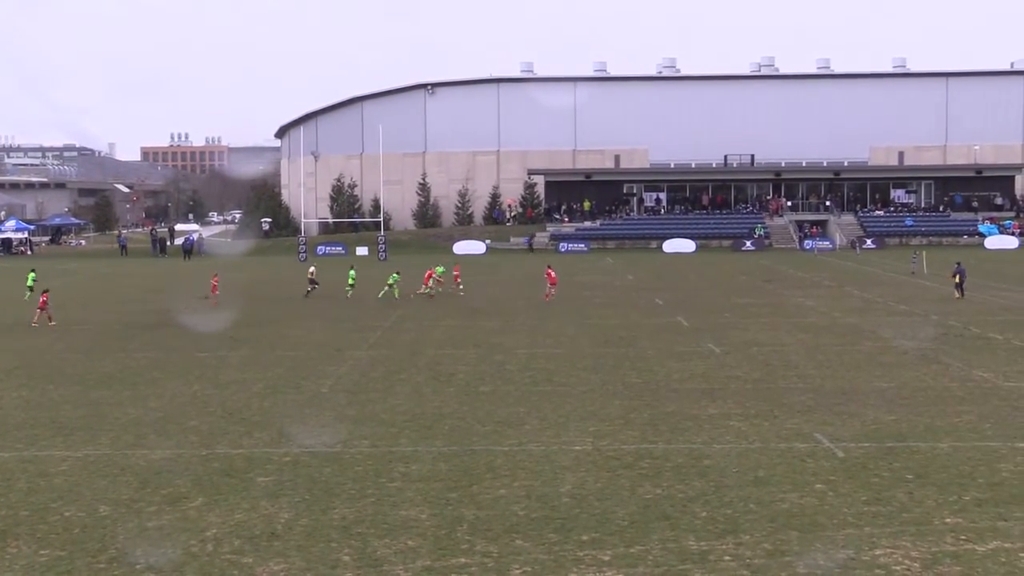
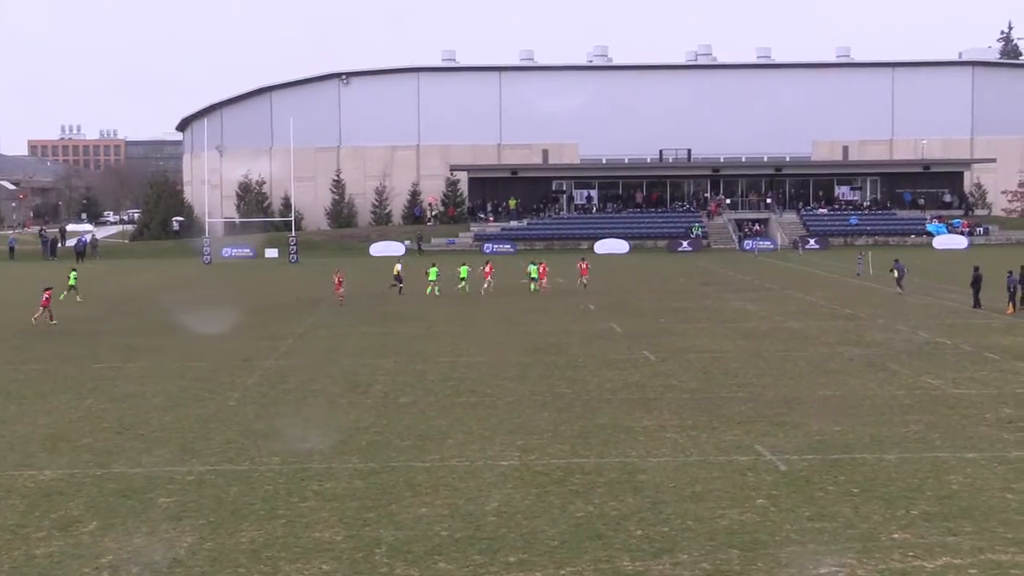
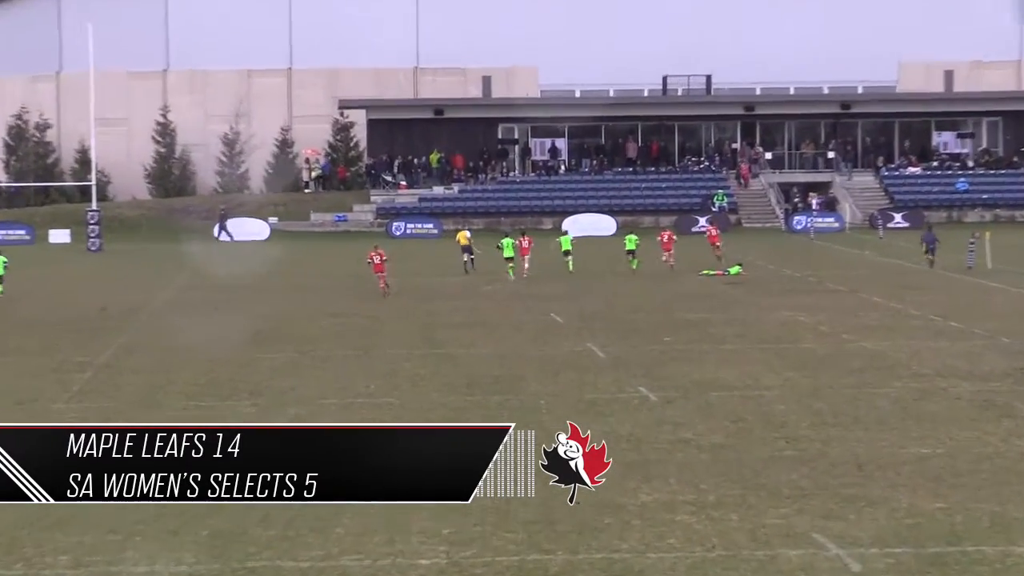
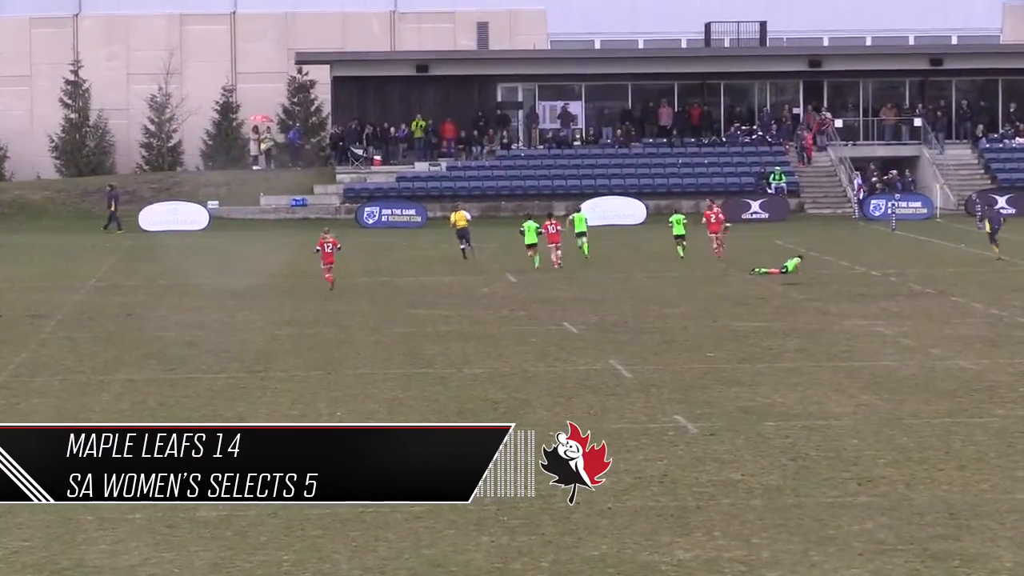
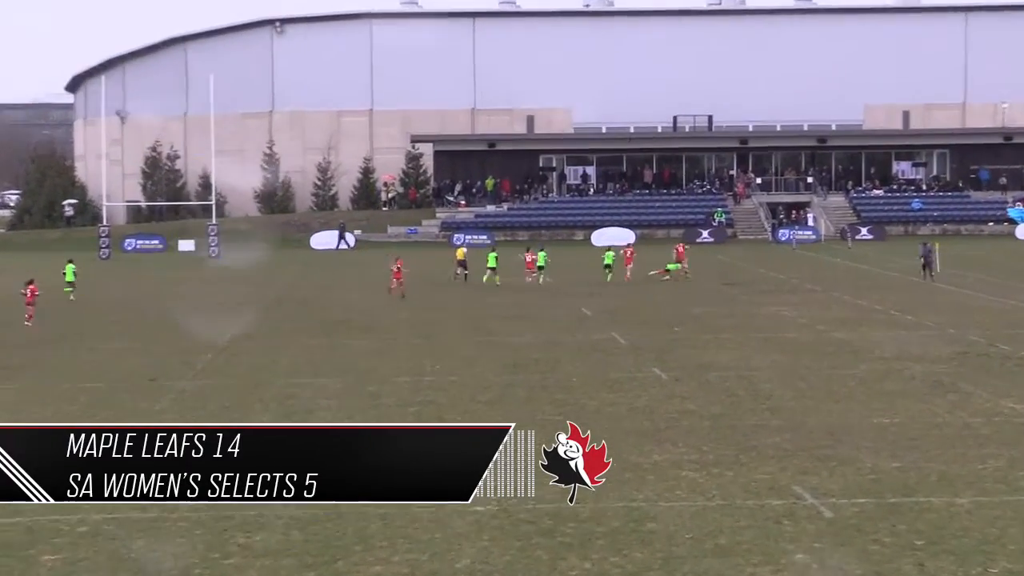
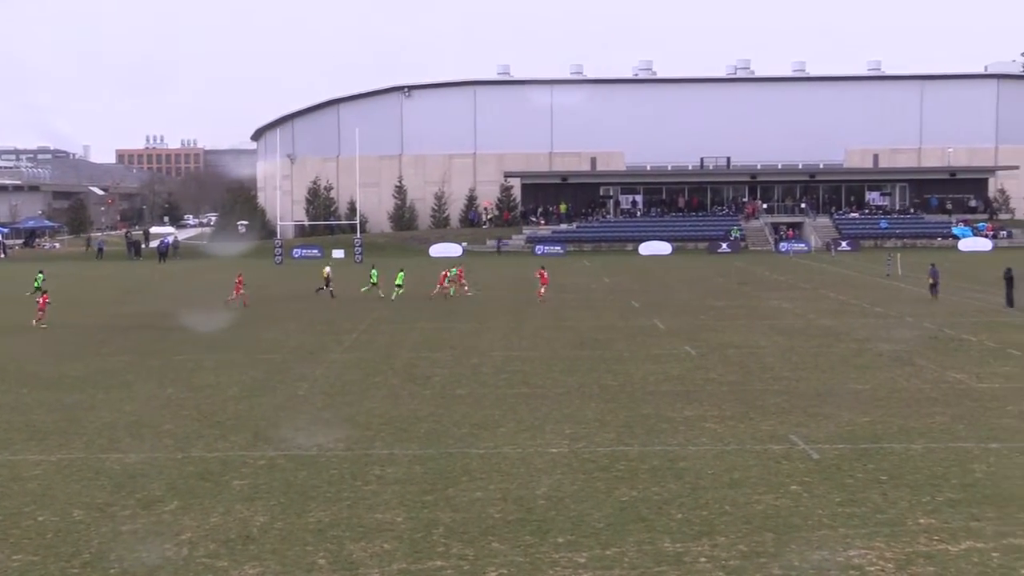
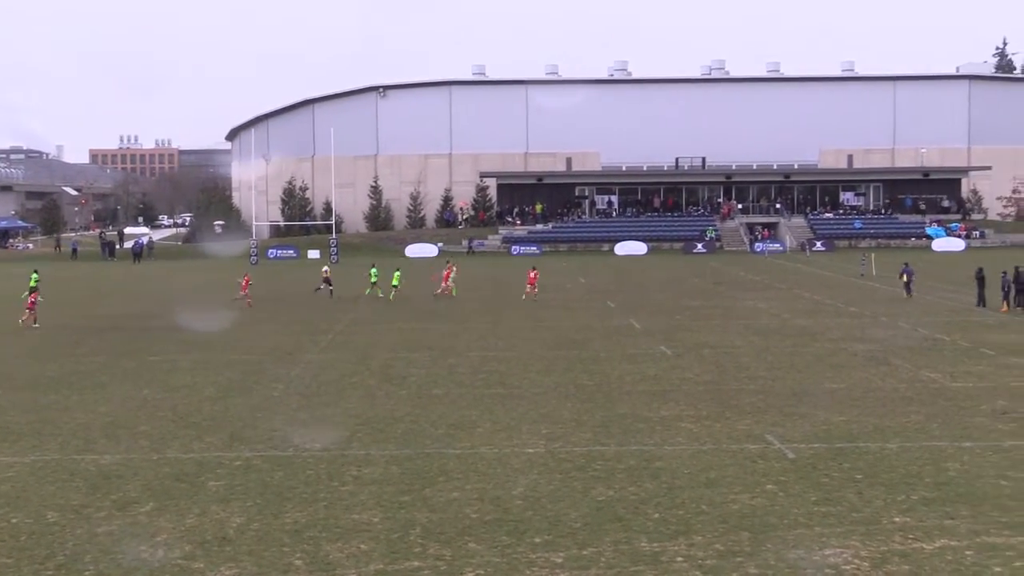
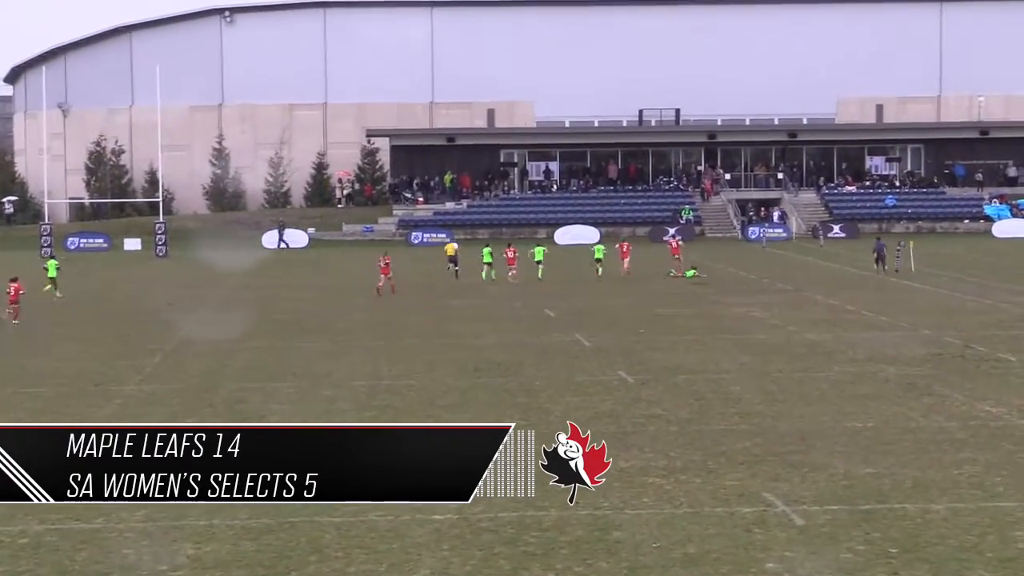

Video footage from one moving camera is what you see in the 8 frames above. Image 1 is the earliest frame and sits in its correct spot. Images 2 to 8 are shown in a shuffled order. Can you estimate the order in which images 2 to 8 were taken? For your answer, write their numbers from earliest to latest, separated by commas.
6, 7, 2, 5, 8, 3, 4
